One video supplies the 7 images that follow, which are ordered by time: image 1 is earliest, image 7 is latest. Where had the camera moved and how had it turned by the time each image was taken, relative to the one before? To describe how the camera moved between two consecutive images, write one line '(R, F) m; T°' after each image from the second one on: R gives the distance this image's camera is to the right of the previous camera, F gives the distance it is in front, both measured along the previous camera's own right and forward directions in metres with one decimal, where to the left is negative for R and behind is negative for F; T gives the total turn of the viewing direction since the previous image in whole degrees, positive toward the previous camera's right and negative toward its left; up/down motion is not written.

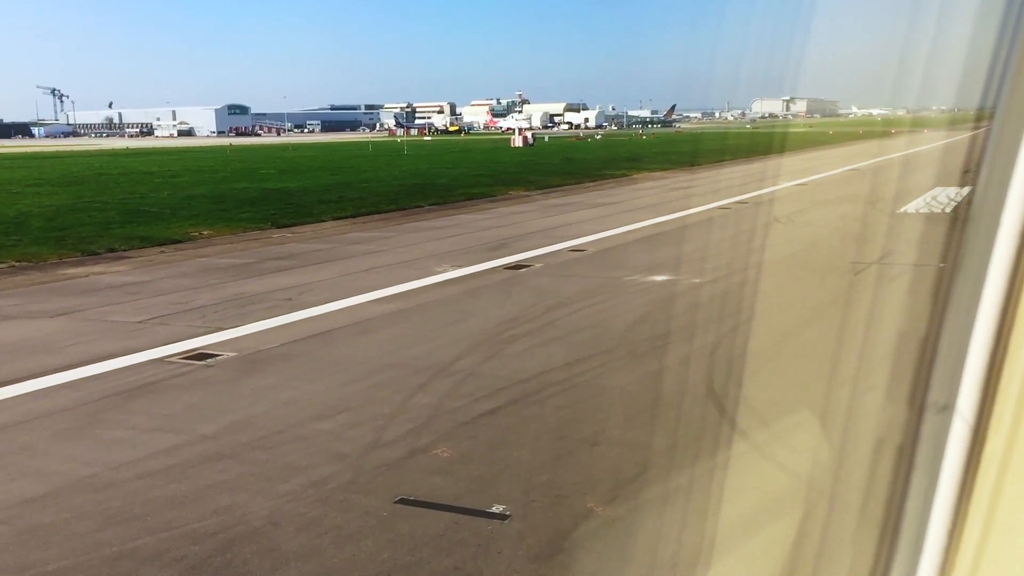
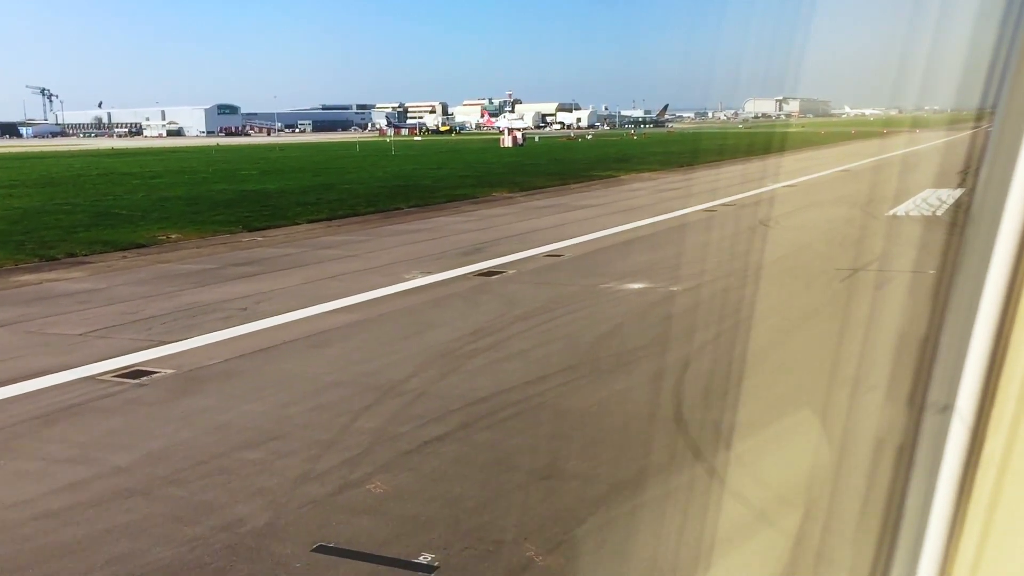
(+0.3, +0.5) m; 0°
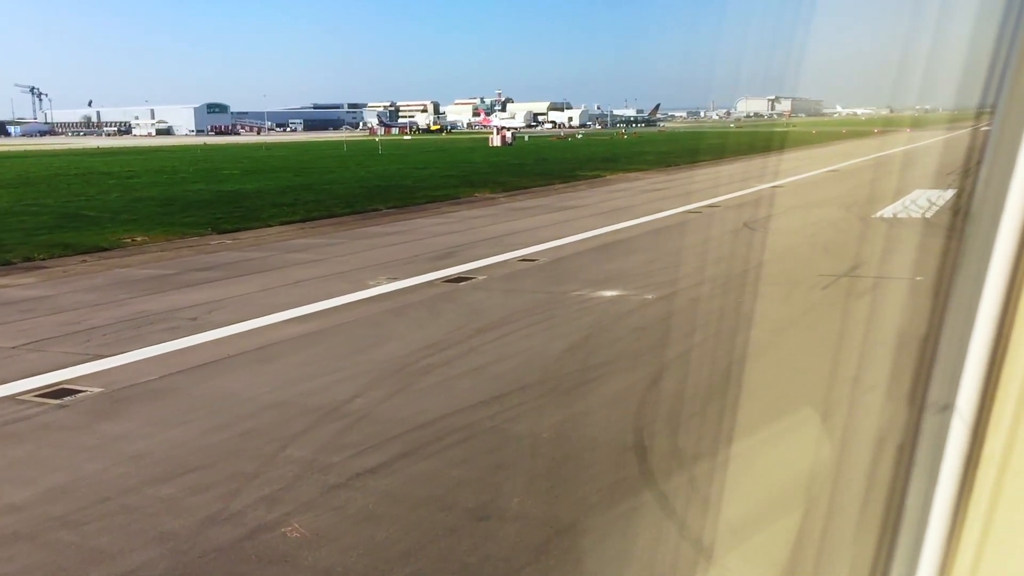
(+0.3, +0.5) m; 0°
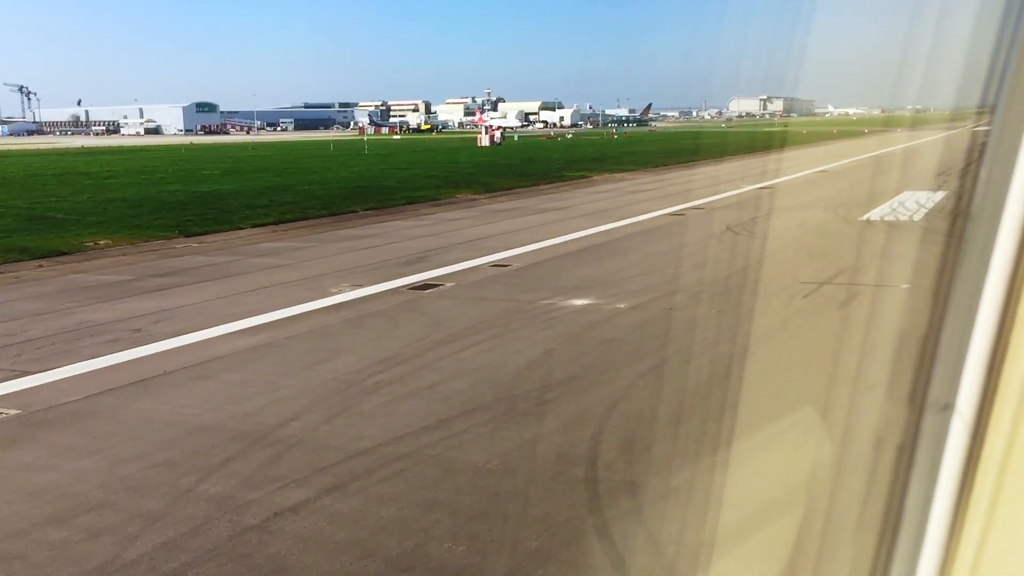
(+0.3, +0.5) m; 0°
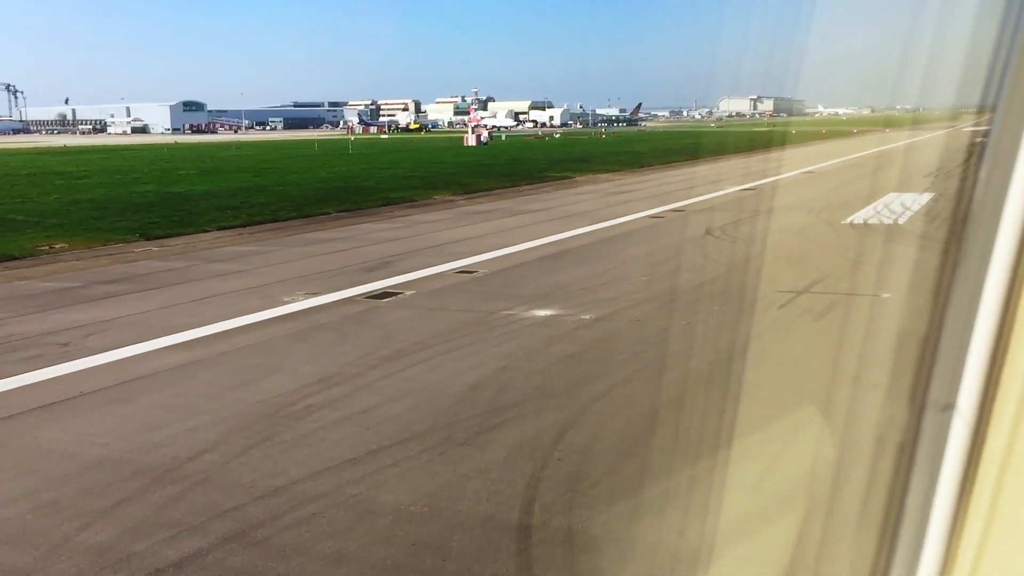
(+0.3, +0.5) m; +1°
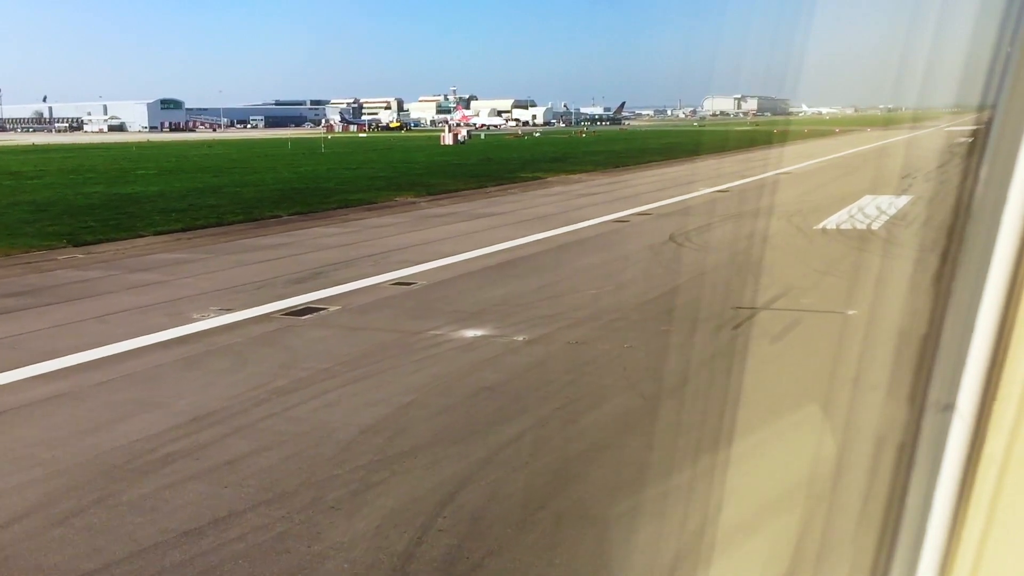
(+0.6, +0.8) m; +1°
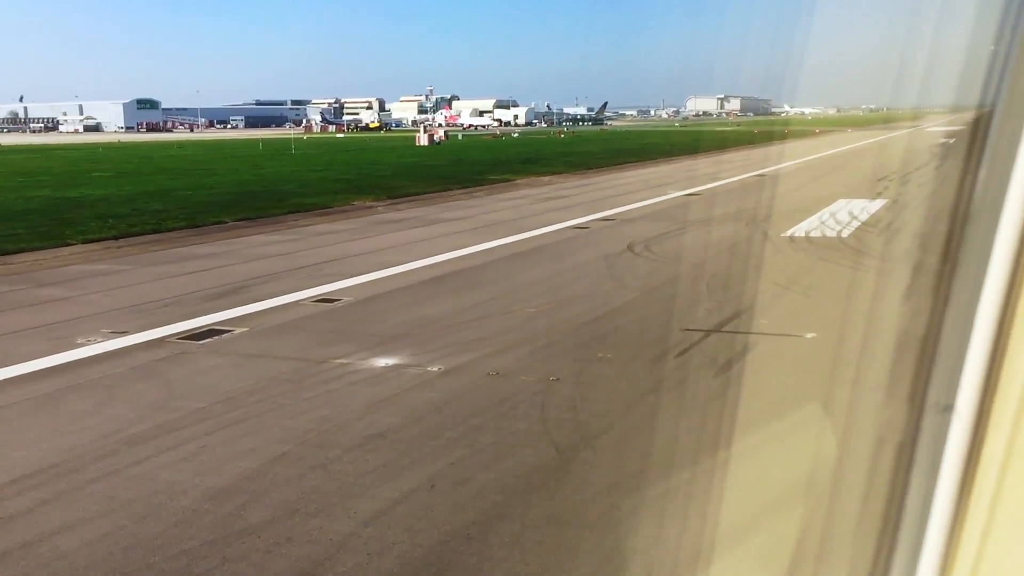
(+0.6, +0.9) m; +1°
